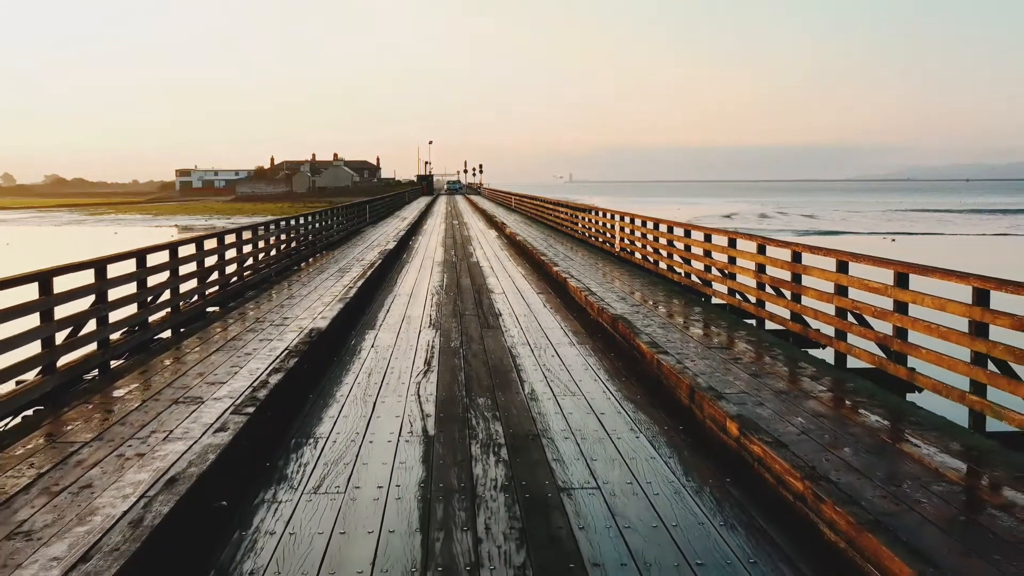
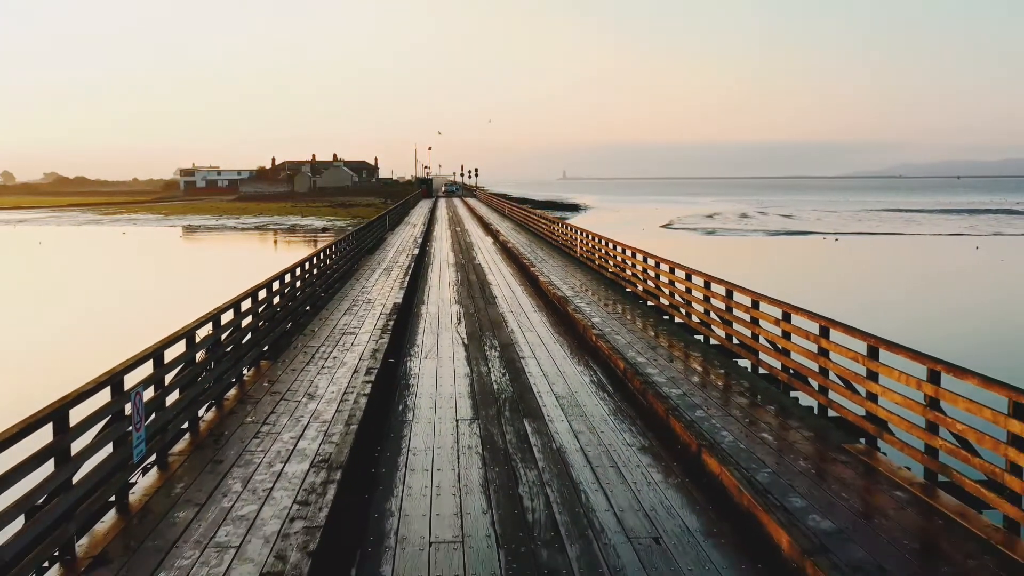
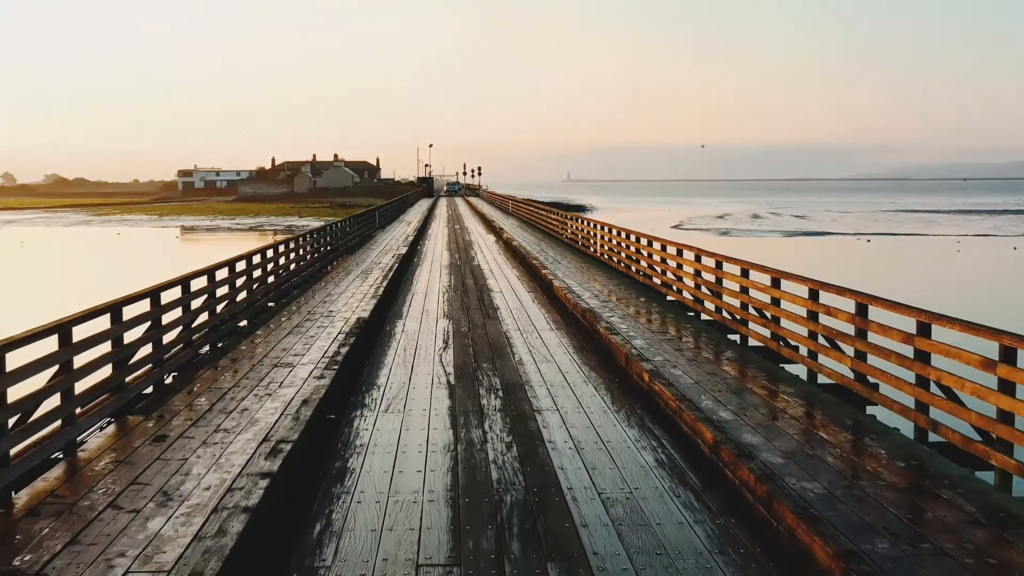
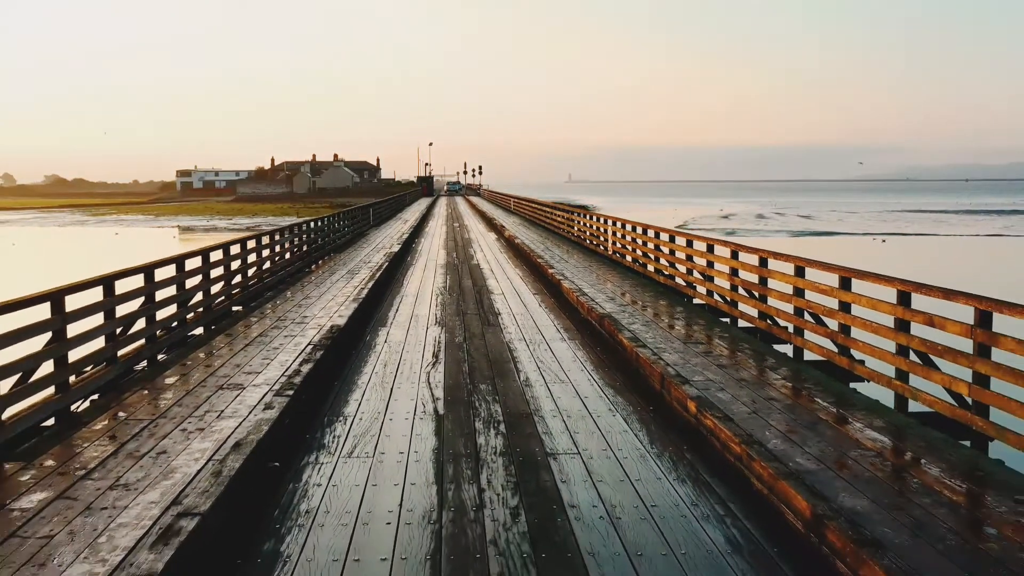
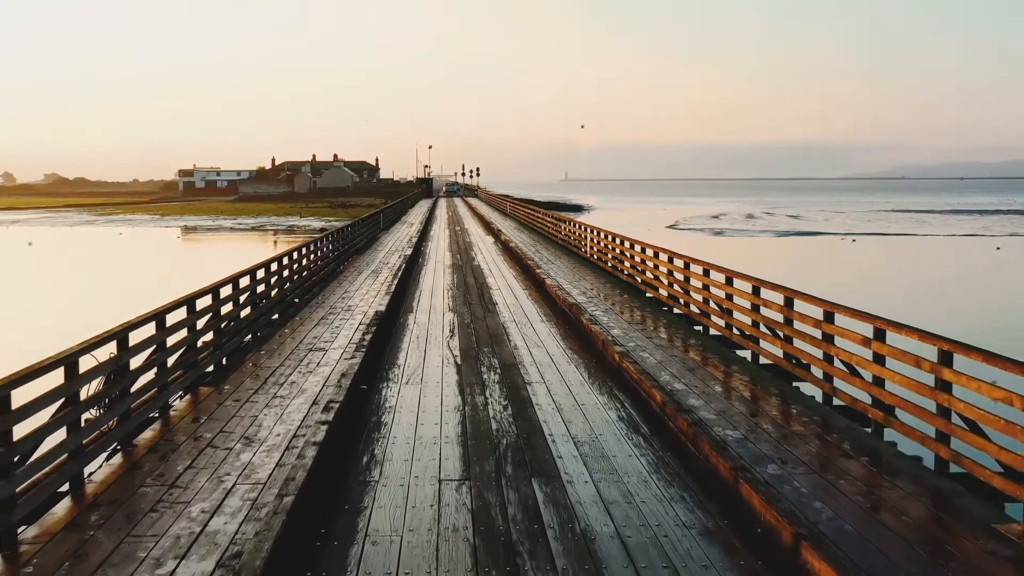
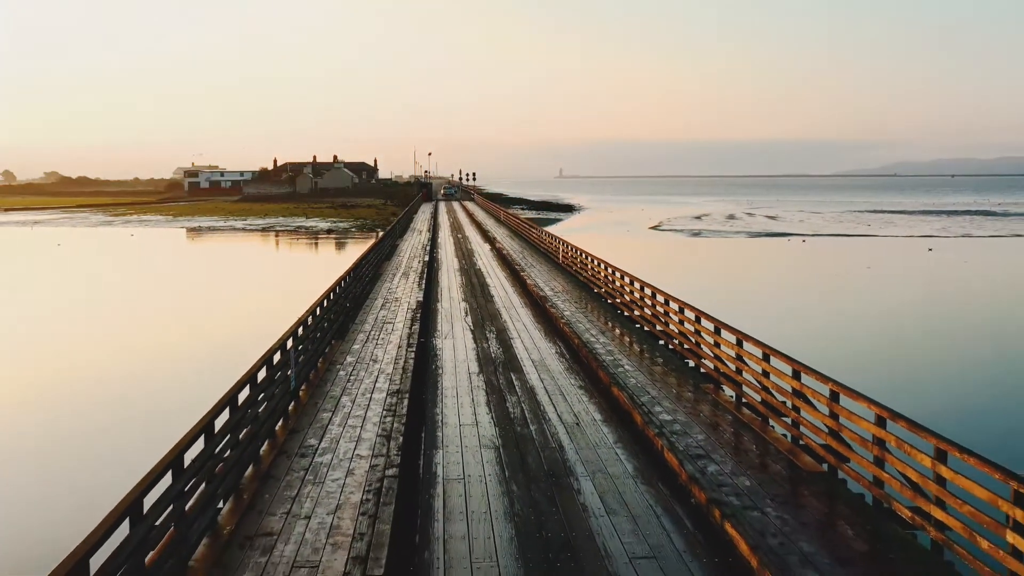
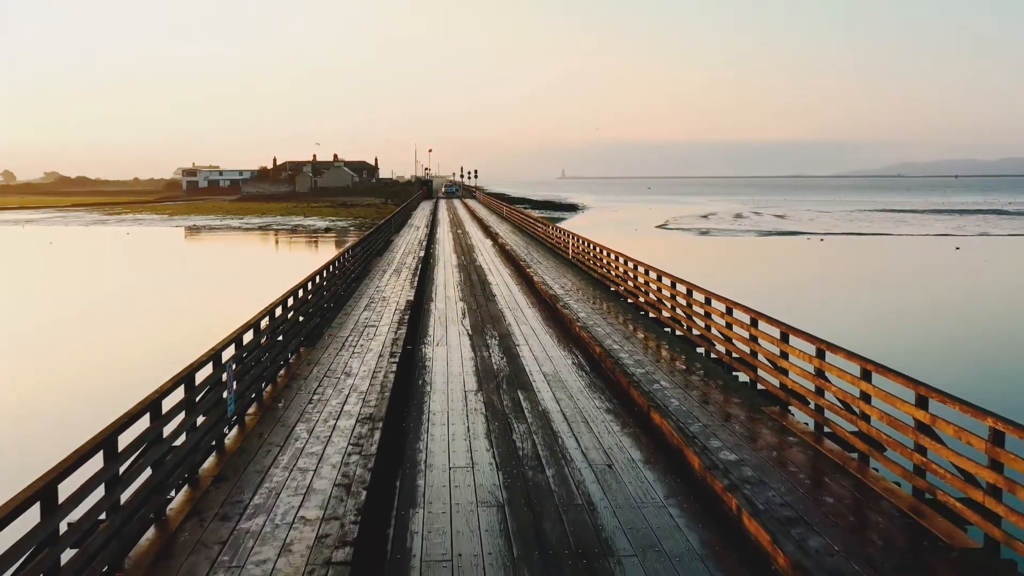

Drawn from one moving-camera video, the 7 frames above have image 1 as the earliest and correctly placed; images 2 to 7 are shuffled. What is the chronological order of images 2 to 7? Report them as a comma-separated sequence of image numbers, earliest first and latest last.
4, 3, 5, 2, 7, 6
